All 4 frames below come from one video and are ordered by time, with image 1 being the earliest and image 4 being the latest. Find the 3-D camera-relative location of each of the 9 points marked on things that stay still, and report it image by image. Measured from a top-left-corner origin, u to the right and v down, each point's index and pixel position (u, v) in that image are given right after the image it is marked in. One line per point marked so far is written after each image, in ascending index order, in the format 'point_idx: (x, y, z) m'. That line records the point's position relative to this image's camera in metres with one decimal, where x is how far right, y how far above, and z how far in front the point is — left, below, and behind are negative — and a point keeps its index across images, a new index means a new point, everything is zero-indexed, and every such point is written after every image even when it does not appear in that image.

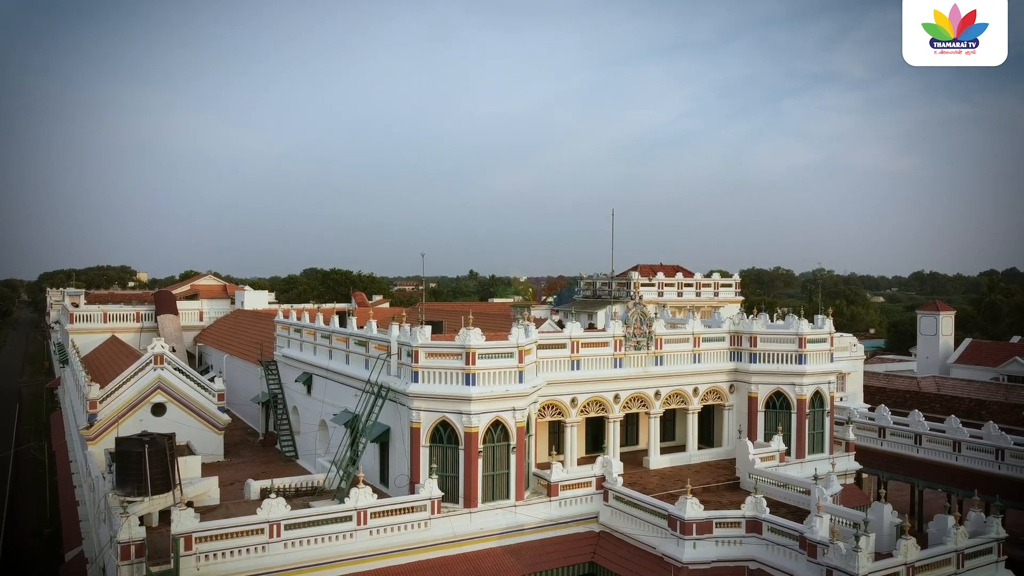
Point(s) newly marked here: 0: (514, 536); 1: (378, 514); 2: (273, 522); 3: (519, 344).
0: (+0.1, -5.9, +16.8) m
1: (-2.9, -5.0, +15.5) m
2: (-4.9, -4.8, +14.4) m
3: (+0.2, -1.4, +17.1) m
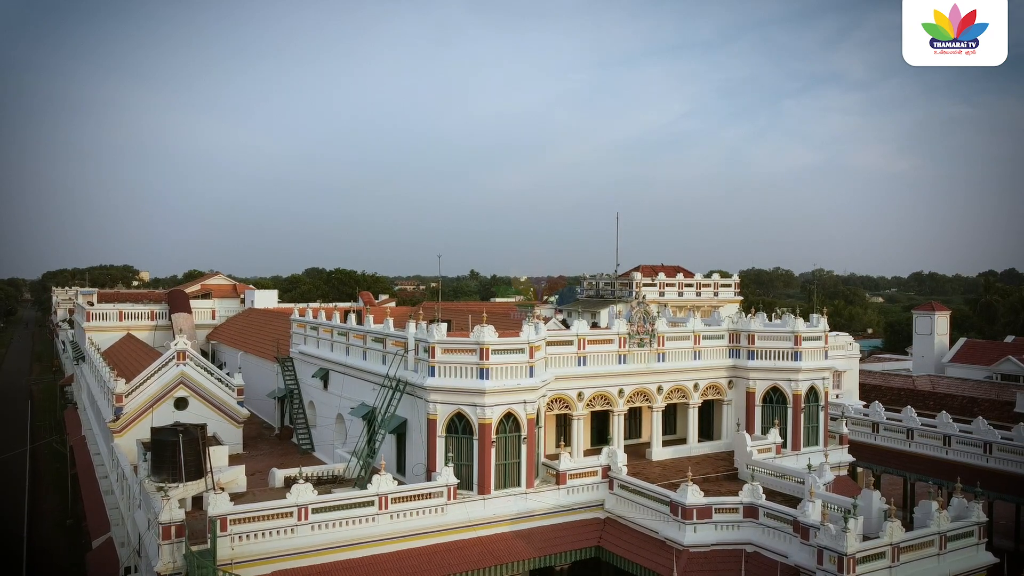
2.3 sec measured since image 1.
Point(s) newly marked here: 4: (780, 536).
0: (+0.3, -5.9, +17.9) m
1: (-2.6, -5.0, +16.5) m
2: (-4.6, -4.8, +15.4) m
3: (+0.4, -1.4, +18.2) m
4: (+6.1, -5.6, +16.0) m
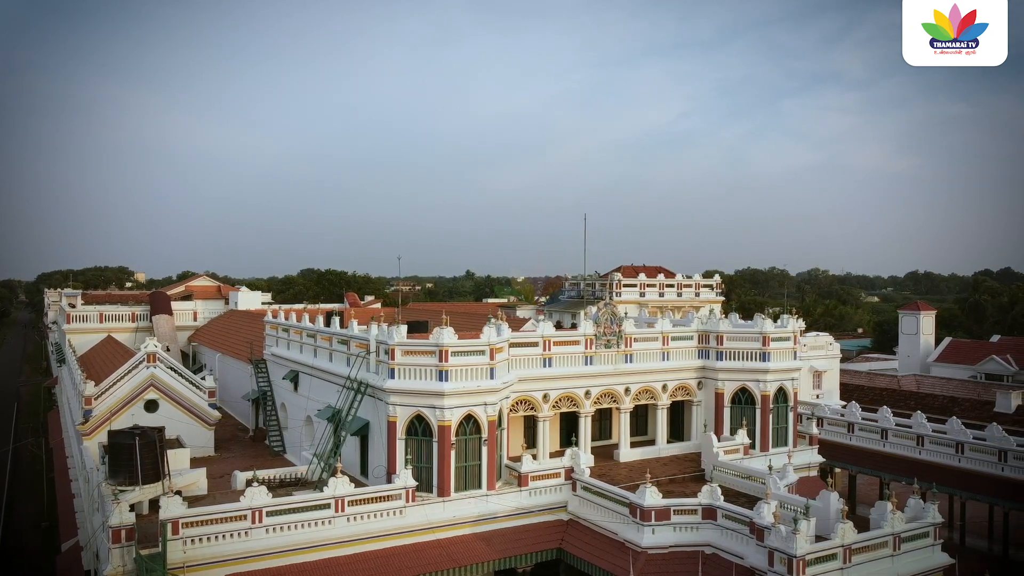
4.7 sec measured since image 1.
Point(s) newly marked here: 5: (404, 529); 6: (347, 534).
0: (-0.7, -6.0, +17.8) m
1: (-3.6, -5.0, +16.5) m
2: (-5.6, -4.8, +15.4) m
3: (-0.6, -1.4, +18.1) m
4: (+5.1, -5.6, +16.0) m
5: (-2.6, -5.8, +16.8) m
6: (-3.8, -5.7, +16.2) m
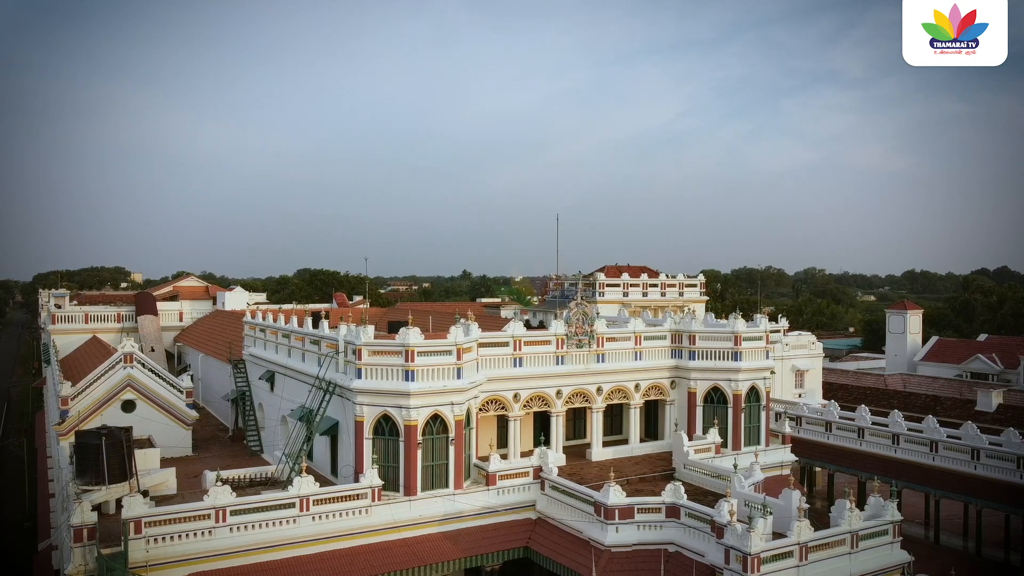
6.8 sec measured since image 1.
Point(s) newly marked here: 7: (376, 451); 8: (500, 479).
0: (-1.5, -6.0, +17.9) m
1: (-4.5, -5.0, +16.6) m
2: (-6.4, -4.8, +15.5) m
3: (-1.4, -1.4, +18.2) m
4: (+4.2, -5.6, +16.1) m
5: (-3.4, -5.8, +17.0) m
6: (-4.7, -5.7, +16.3) m
7: (-3.5, -4.2, +18.0) m
8: (-0.3, -5.1, +18.7) m
